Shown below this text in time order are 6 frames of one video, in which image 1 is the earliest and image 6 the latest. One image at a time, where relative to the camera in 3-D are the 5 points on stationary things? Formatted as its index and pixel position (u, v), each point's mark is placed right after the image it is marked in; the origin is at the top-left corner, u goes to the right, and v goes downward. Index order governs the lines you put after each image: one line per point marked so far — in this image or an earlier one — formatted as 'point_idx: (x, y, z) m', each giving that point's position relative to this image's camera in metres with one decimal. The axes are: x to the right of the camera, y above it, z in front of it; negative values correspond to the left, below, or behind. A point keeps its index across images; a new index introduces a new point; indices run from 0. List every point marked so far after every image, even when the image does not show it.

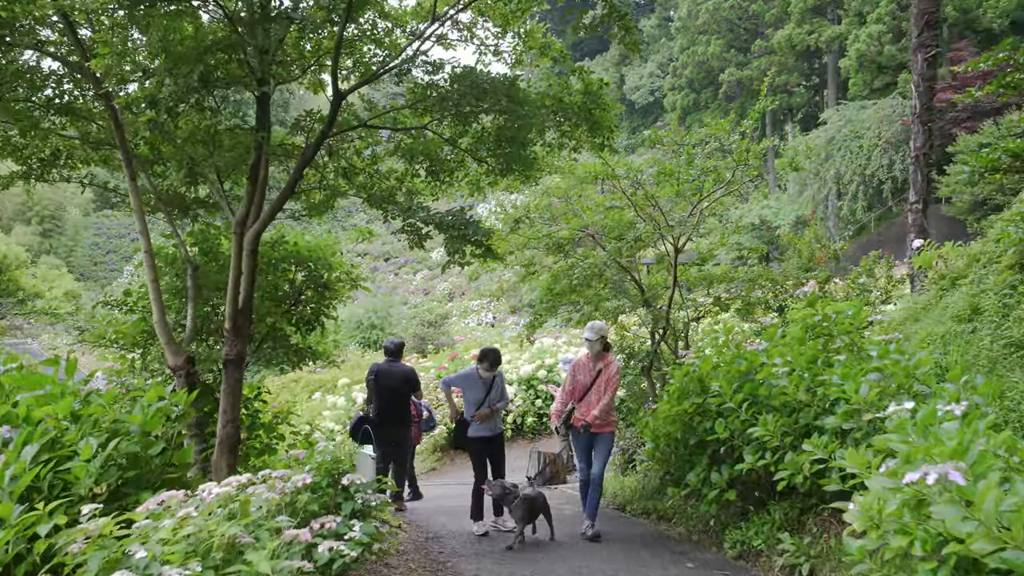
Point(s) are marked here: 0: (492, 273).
0: (-0.2, +0.2, +7.5) m
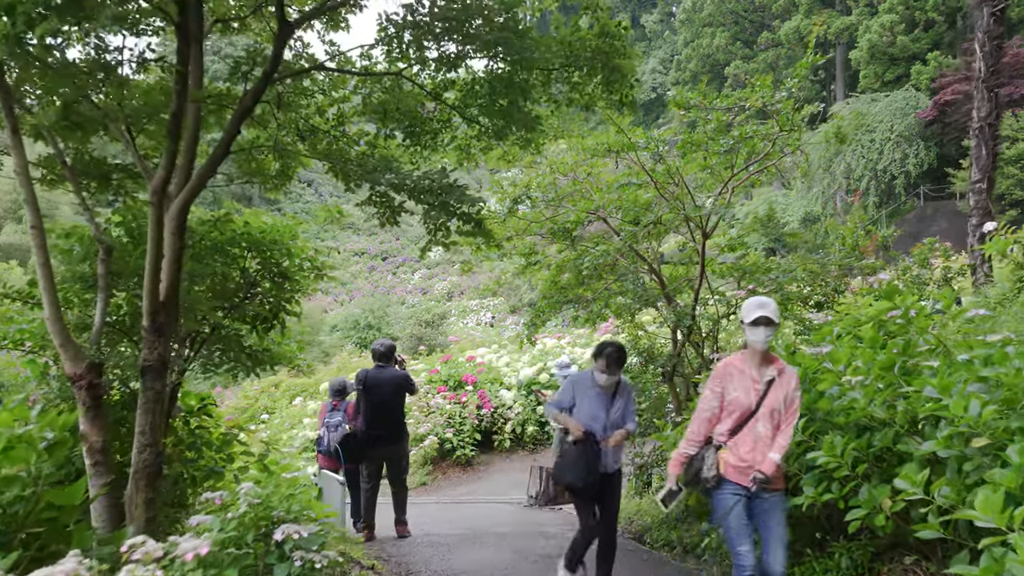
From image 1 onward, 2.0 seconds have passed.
0: (-0.2, +0.2, +6.5) m
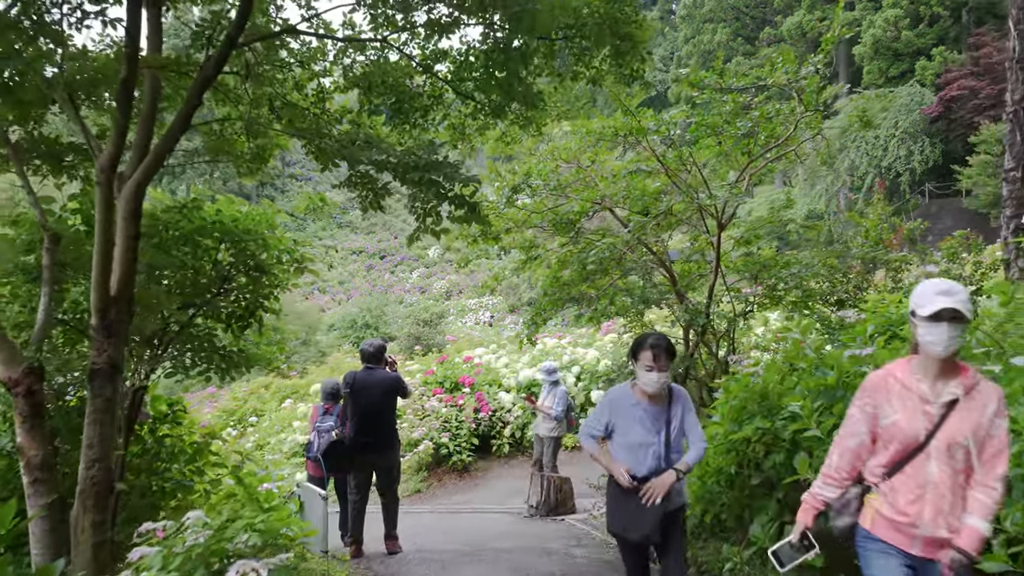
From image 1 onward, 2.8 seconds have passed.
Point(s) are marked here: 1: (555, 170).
0: (-0.2, +0.2, +6.1) m
1: (+0.3, +0.8, +5.4) m
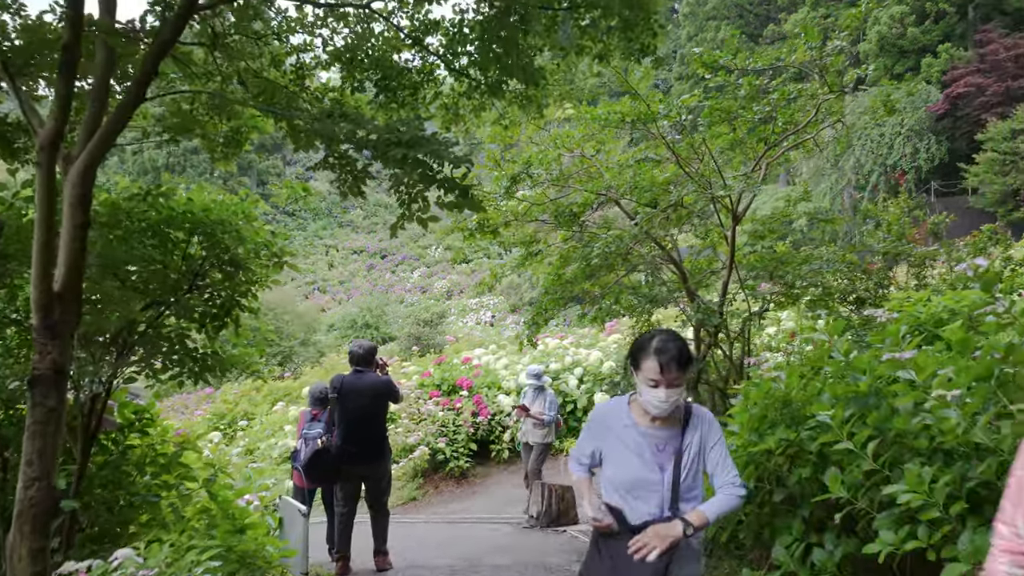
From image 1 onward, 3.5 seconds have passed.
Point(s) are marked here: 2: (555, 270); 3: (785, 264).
0: (-0.2, +0.3, +5.7) m
1: (+0.3, +0.8, +5.0) m
2: (+0.3, +0.1, +5.3) m
3: (+1.7, +0.2, +4.9) m
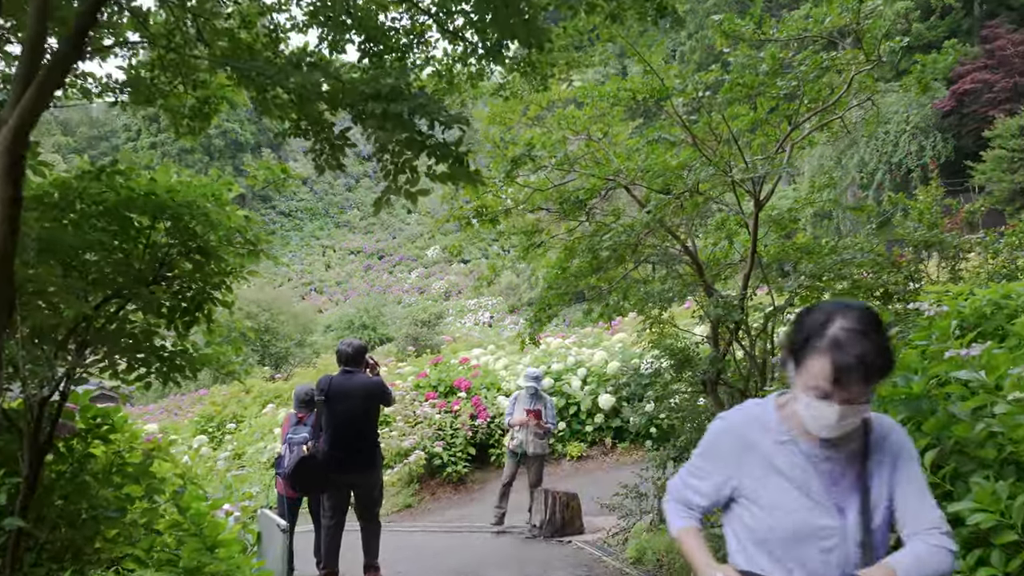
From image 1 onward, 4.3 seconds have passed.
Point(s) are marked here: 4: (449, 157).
0: (-0.2, +0.3, +5.3) m
1: (+0.3, +0.9, +4.7) m
2: (+0.3, +0.2, +4.9) m
3: (+1.8, +0.2, +4.6) m
4: (-0.2, +0.4, +2.3) m
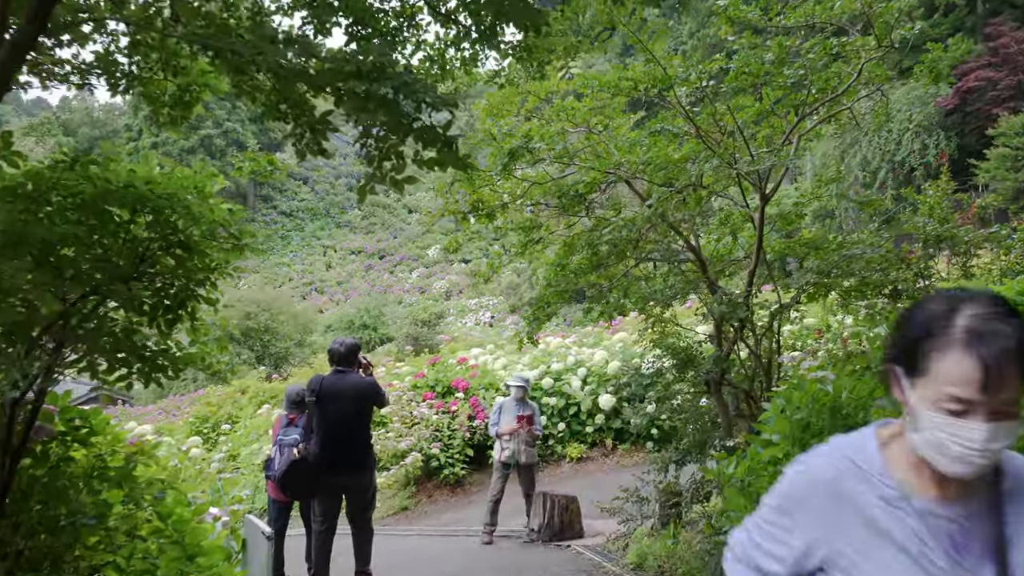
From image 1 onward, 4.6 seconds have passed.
0: (-0.2, +0.3, +5.2) m
1: (+0.3, +0.9, +4.5) m
2: (+0.3, +0.2, +4.7) m
3: (+1.7, +0.2, +4.4) m
4: (-0.2, +0.4, +2.2) m
